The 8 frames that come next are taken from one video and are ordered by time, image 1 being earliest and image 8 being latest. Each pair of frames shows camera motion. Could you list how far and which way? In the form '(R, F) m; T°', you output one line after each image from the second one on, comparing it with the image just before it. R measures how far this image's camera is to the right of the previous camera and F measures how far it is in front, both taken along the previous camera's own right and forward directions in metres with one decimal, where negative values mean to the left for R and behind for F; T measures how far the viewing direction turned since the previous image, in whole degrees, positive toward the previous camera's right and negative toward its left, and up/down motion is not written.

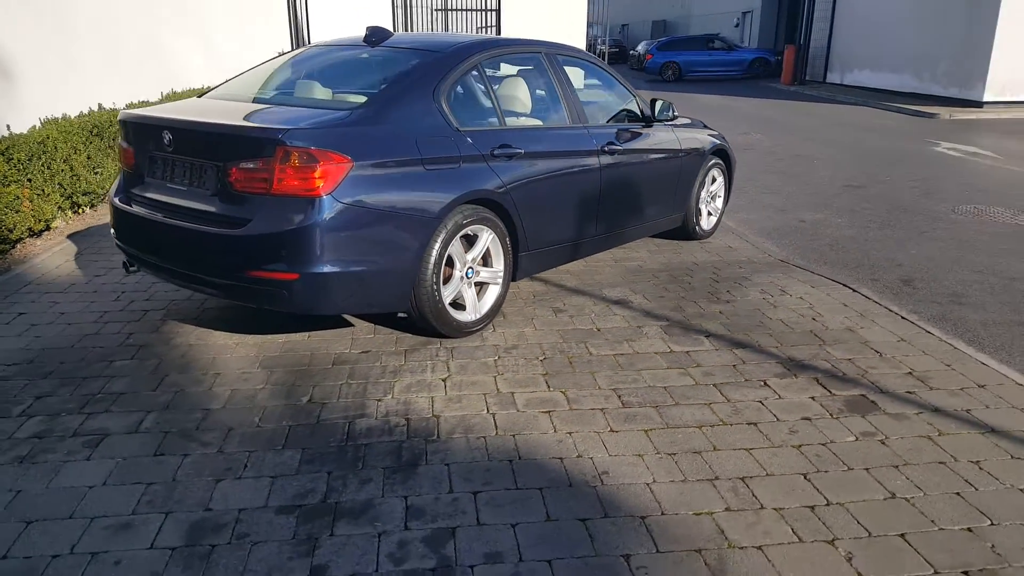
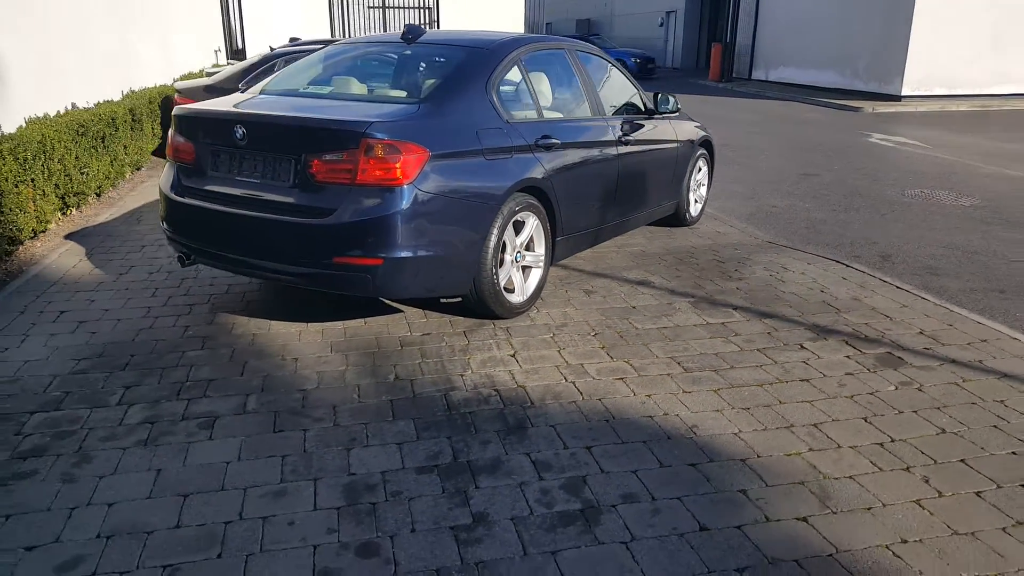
(-0.8, -0.3) m; +5°
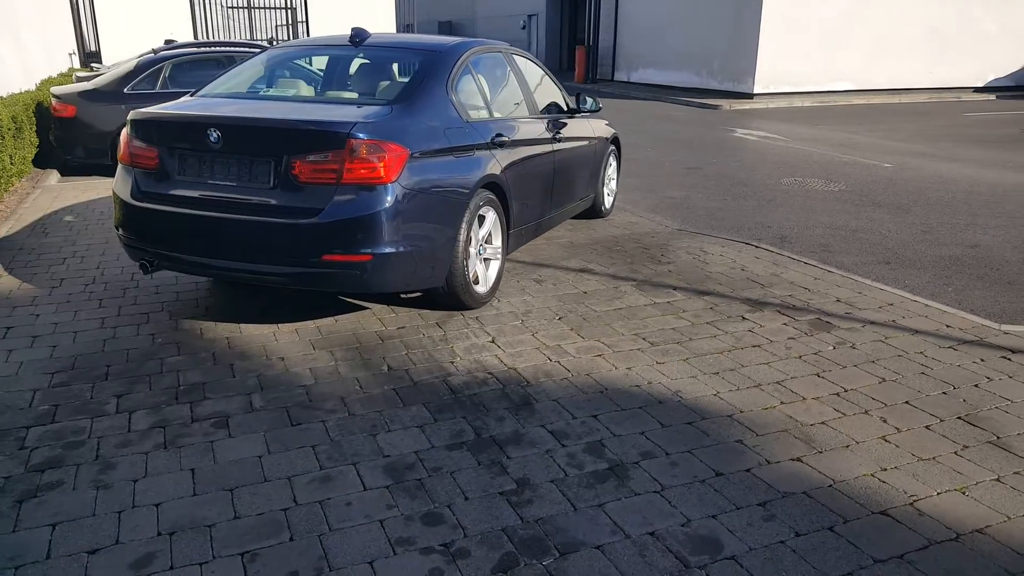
(-0.7, -0.2) m; +10°
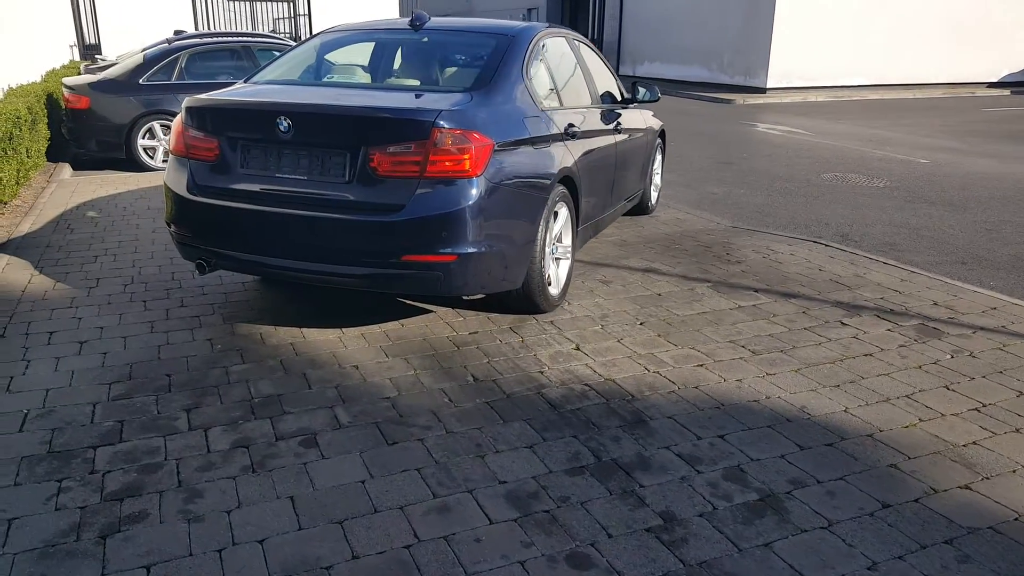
(-0.6, +0.4) m; +1°
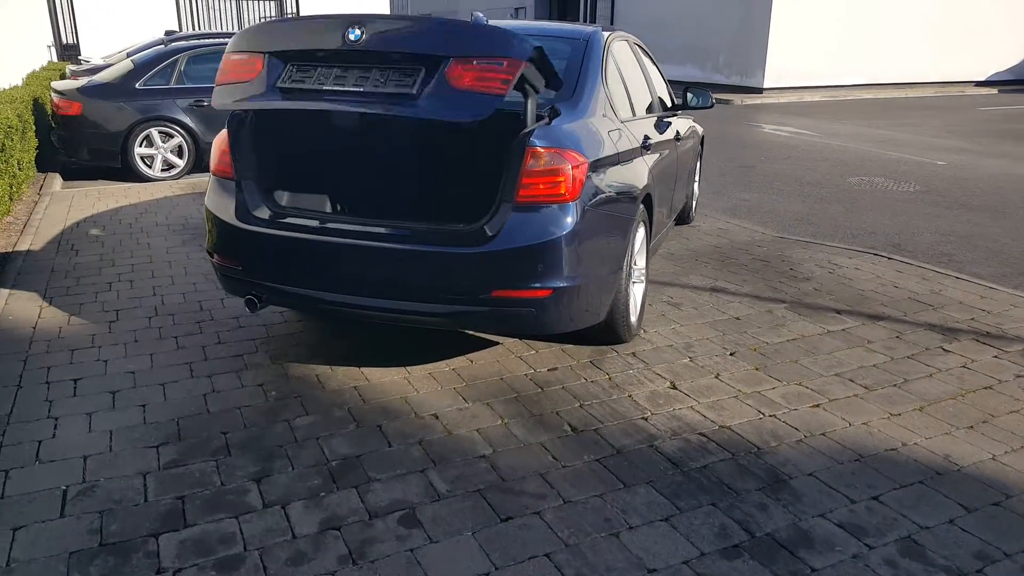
(-0.6, +0.5) m; +2°
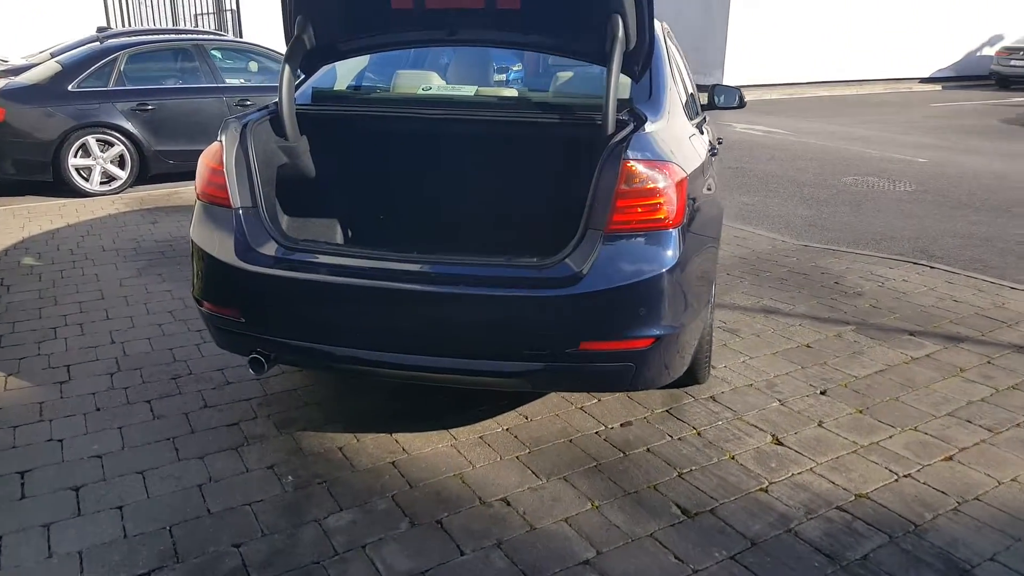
(-0.5, +0.7) m; +4°
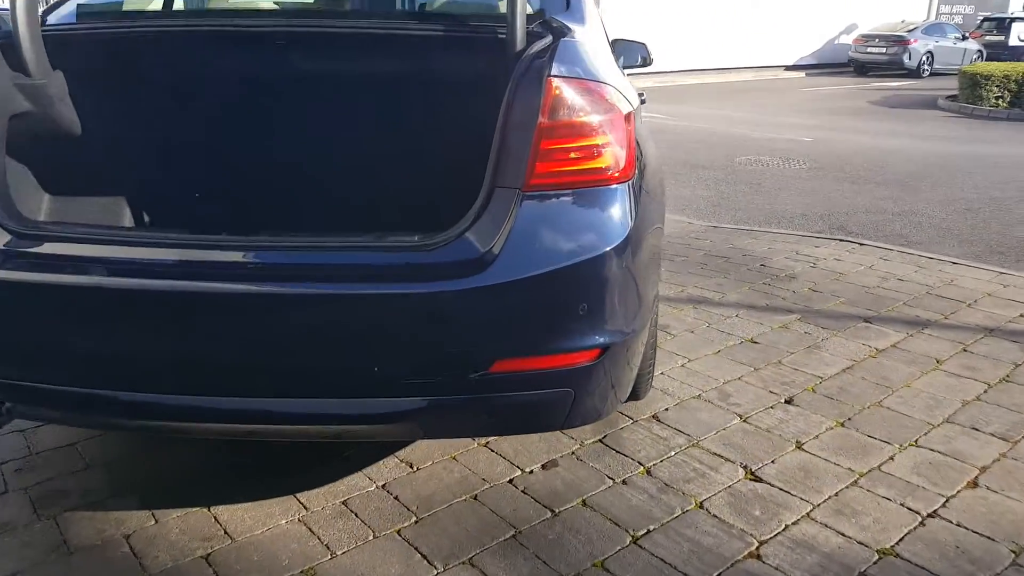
(+0.1, +1.0) m; +9°
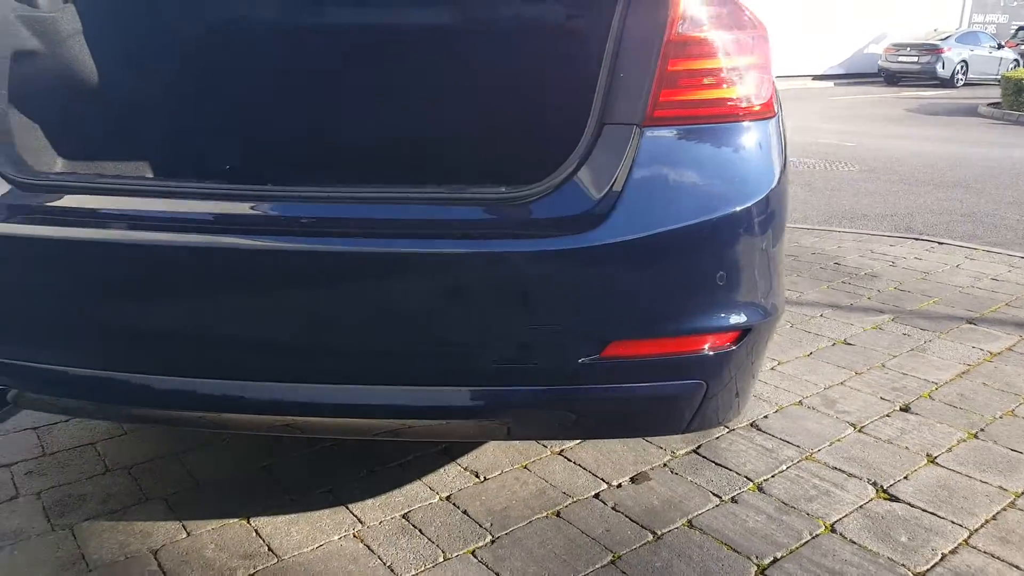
(-0.2, +0.4) m; -1°
